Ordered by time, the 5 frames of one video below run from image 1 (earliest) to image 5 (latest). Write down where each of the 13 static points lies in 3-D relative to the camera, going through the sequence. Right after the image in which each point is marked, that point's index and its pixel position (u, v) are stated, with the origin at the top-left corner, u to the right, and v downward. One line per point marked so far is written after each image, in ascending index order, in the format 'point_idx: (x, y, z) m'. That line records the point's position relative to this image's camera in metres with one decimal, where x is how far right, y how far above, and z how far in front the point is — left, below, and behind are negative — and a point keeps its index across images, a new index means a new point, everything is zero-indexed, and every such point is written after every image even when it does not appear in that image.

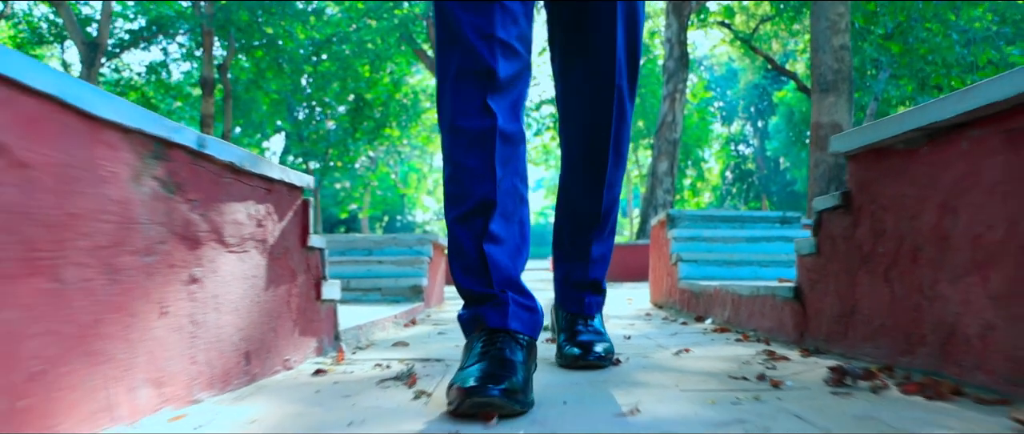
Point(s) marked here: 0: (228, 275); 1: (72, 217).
0: (-0.7, -0.1, +1.9) m
1: (-0.7, 0.0, +1.3) m
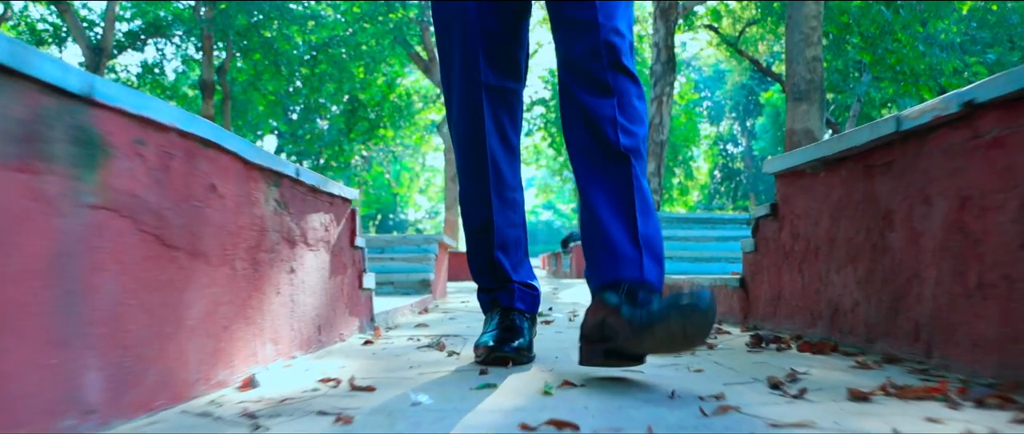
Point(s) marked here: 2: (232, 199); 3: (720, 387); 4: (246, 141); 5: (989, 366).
0: (-0.7, -0.2, +2.6) m
1: (-0.7, 0.0, +1.9) m
2: (-0.7, 0.0, +1.9) m
3: (+0.5, -0.4, +1.7) m
4: (-0.7, +0.2, +1.9) m
5: (+1.1, -0.3, +1.7) m
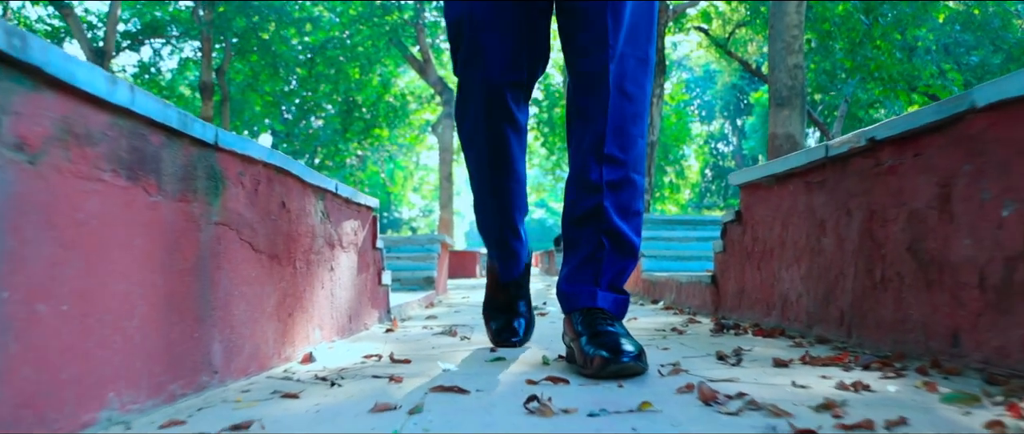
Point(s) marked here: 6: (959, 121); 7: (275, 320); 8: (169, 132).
0: (-0.7, -0.2, +3.1) m
1: (-0.7, -0.1, +2.4) m
2: (-0.7, 0.0, +2.4) m
3: (+0.5, -0.4, +2.2) m
4: (-0.7, +0.2, +2.4) m
5: (+1.1, -0.4, +2.2) m
6: (+1.1, +0.2, +1.9) m
7: (-0.7, -0.3, +2.2) m
8: (-0.7, +0.2, +1.5) m
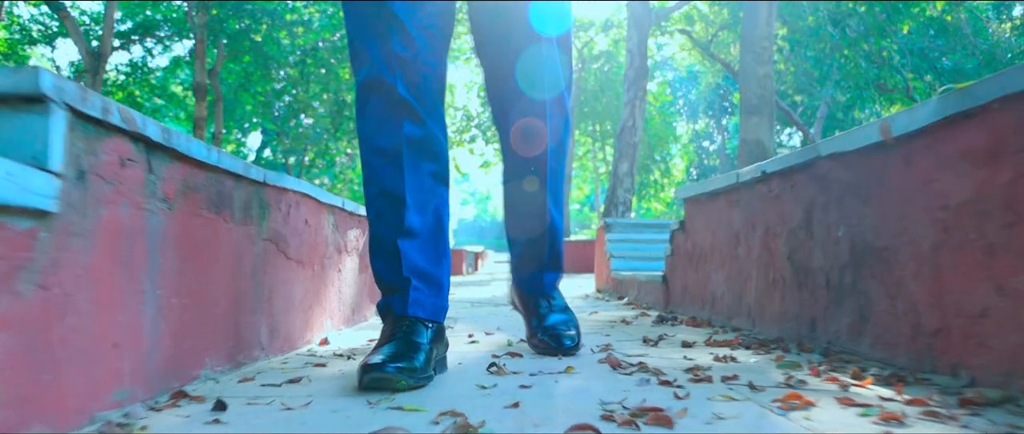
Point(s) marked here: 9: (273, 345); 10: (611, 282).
0: (-0.8, -0.3, +3.7) m
1: (-0.8, -0.1, +3.0) m
2: (-0.8, 0.0, +3.0) m
3: (+0.4, -0.5, +2.8) m
4: (-0.8, +0.1, +3.0) m
5: (+1.0, -0.4, +2.9) m
6: (+1.0, +0.2, +2.5) m
7: (-0.8, -0.4, +2.8) m
8: (-0.8, +0.1, +2.1) m
9: (-0.8, -0.4, +2.5) m
10: (+0.9, -0.6, +6.9) m
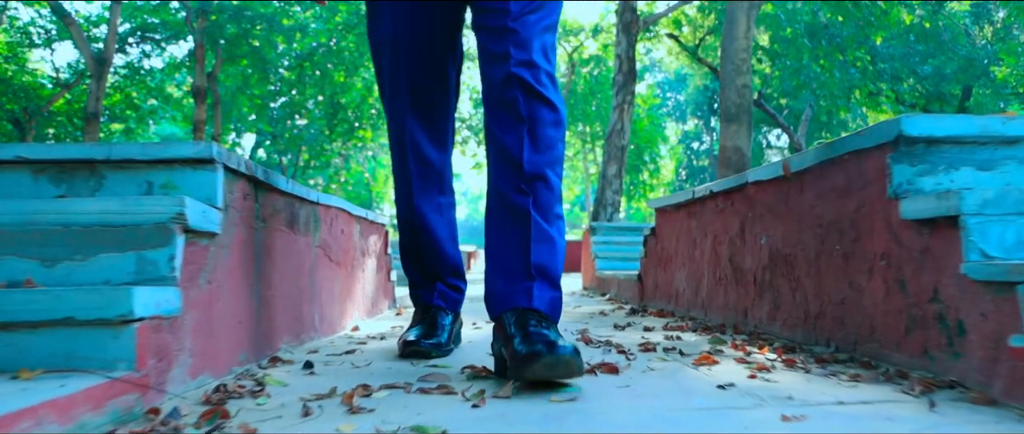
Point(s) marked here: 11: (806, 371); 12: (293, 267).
0: (-0.9, -0.3, +4.4) m
1: (-0.8, -0.2, +3.7) m
2: (-0.8, -0.1, +3.6) m
3: (+0.4, -0.5, +3.5) m
4: (-0.8, +0.1, +3.7) m
5: (+1.0, -0.5, +3.5) m
6: (+1.0, +0.1, +3.2) m
7: (-0.8, -0.4, +3.5) m
8: (-0.8, +0.1, +2.8) m
9: (-0.8, -0.5, +3.1) m
10: (+0.9, -0.7, +7.6) m
11: (+0.8, -0.4, +2.0) m
12: (-0.8, -0.2, +2.7) m
